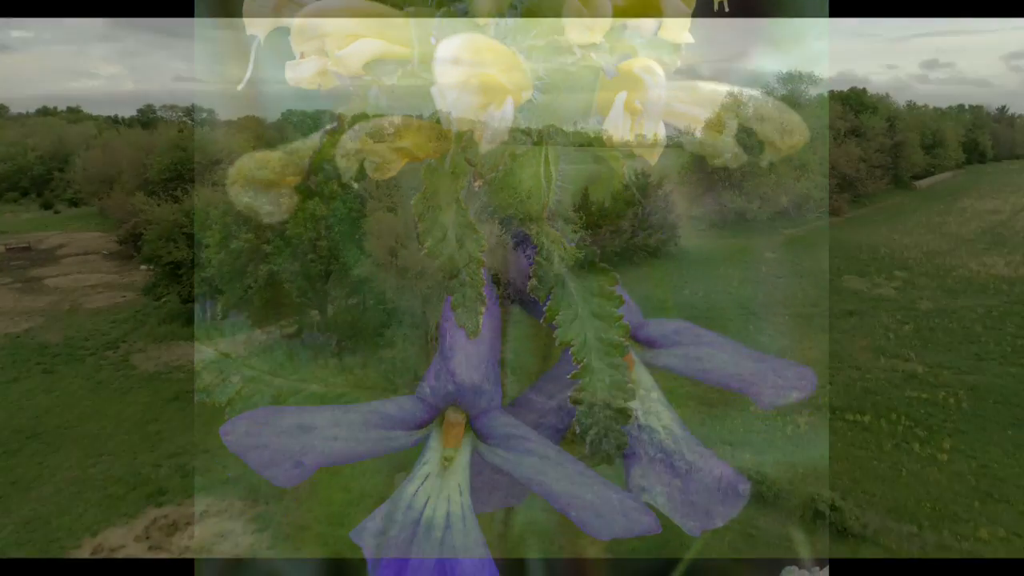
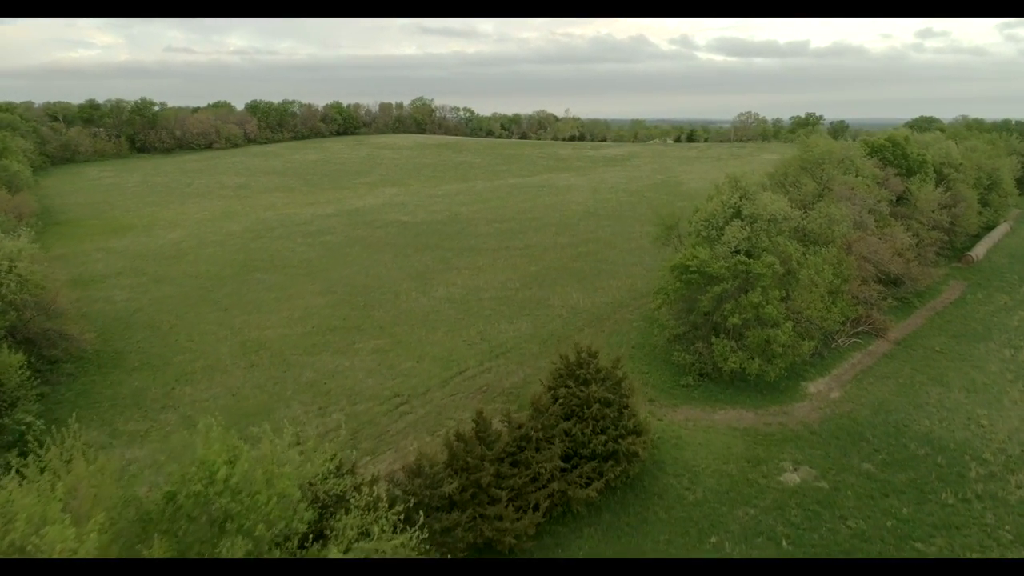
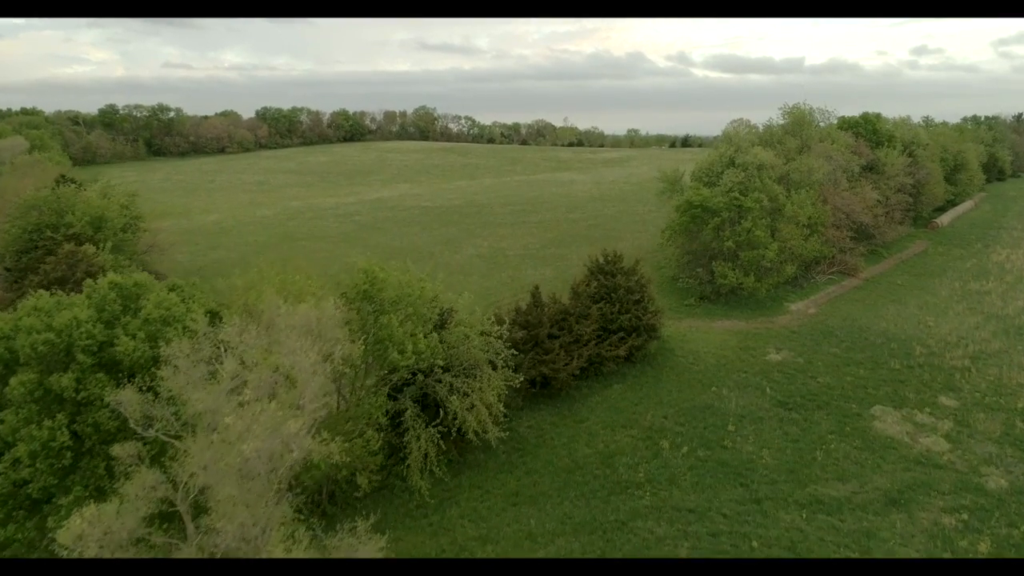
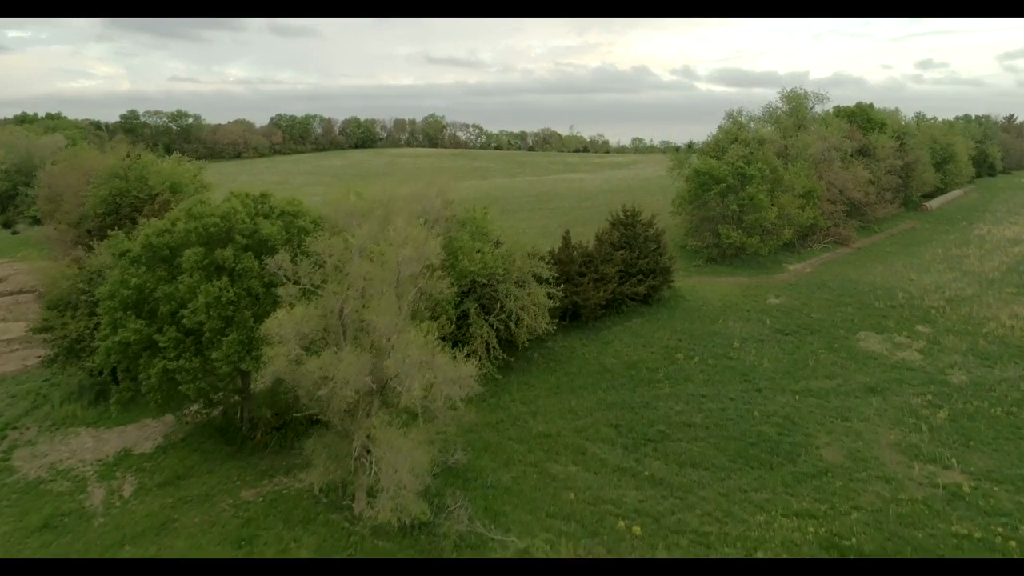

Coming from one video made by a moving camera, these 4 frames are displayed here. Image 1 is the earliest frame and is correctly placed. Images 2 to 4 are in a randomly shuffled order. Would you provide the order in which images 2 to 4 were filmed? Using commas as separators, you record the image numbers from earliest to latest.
4, 3, 2
